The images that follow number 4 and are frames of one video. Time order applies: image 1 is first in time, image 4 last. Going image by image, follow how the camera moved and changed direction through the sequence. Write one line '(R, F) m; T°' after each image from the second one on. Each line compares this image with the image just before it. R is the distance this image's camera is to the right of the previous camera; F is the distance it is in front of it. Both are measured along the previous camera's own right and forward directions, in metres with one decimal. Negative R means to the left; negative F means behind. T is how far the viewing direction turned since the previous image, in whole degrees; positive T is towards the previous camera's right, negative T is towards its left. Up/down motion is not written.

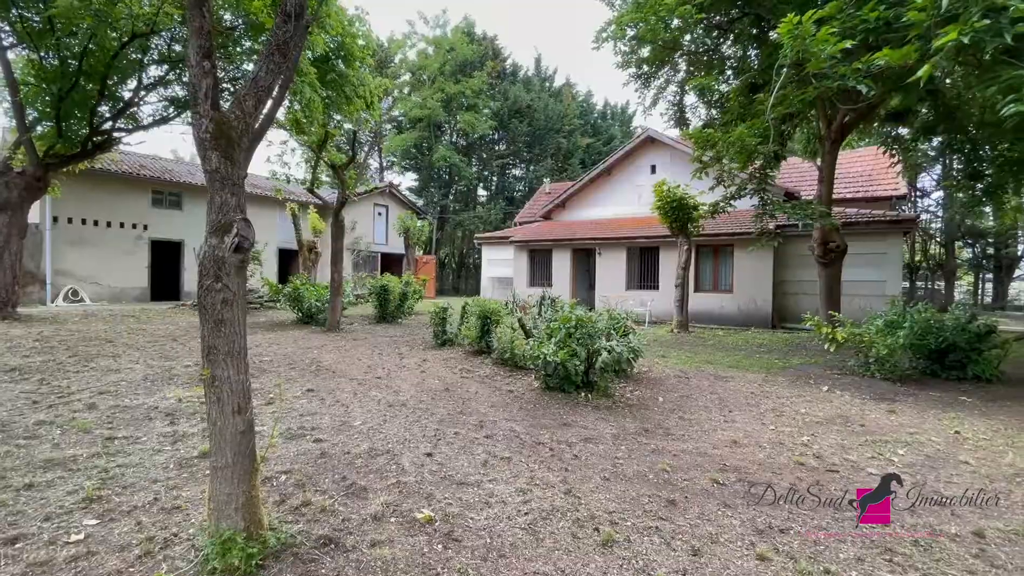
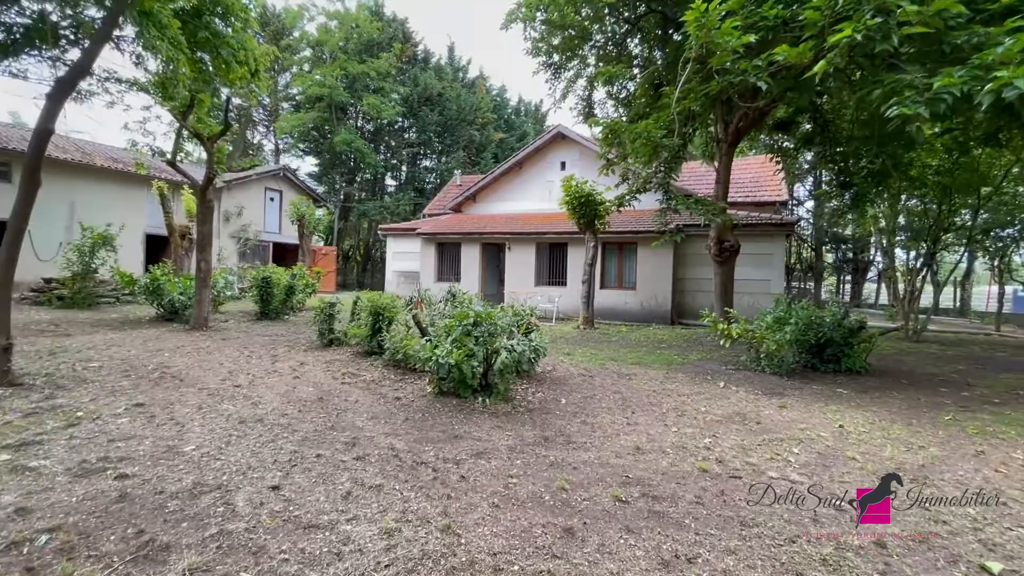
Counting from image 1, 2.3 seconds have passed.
(+0.2, +0.5) m; +10°
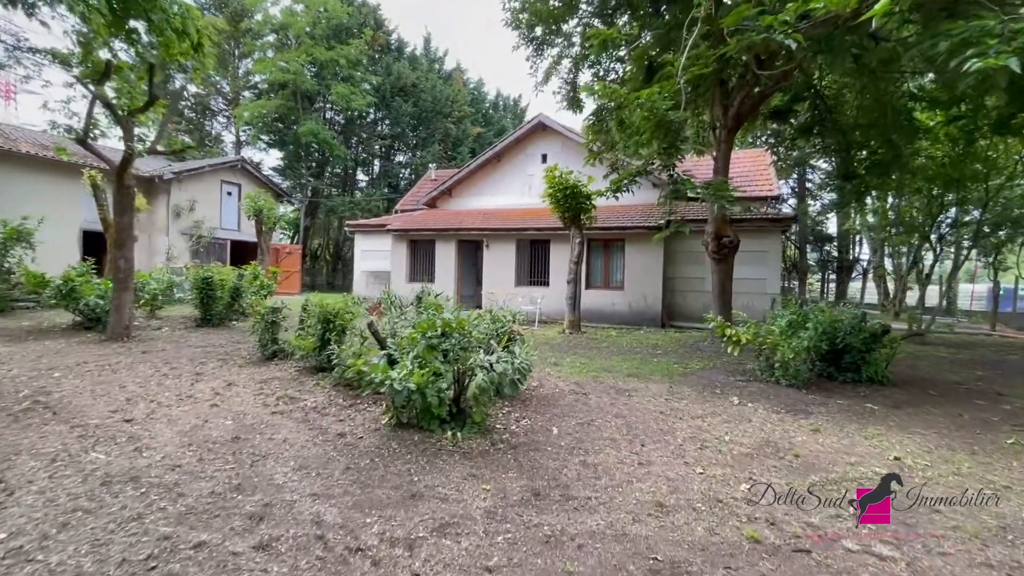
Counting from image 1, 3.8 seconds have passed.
(0.0, +1.0) m; +3°
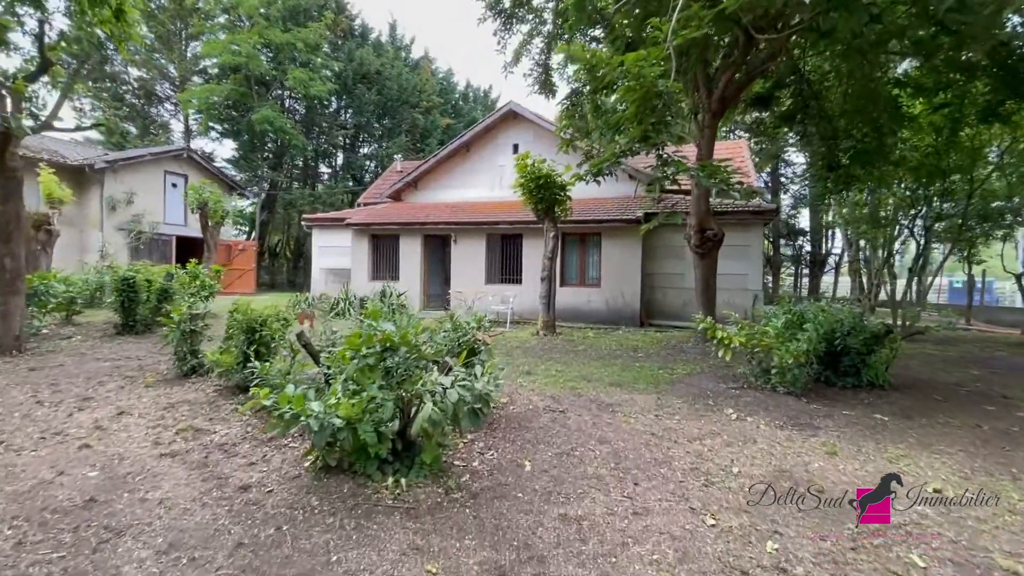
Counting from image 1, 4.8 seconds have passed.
(+0.1, +0.8) m; +3°
